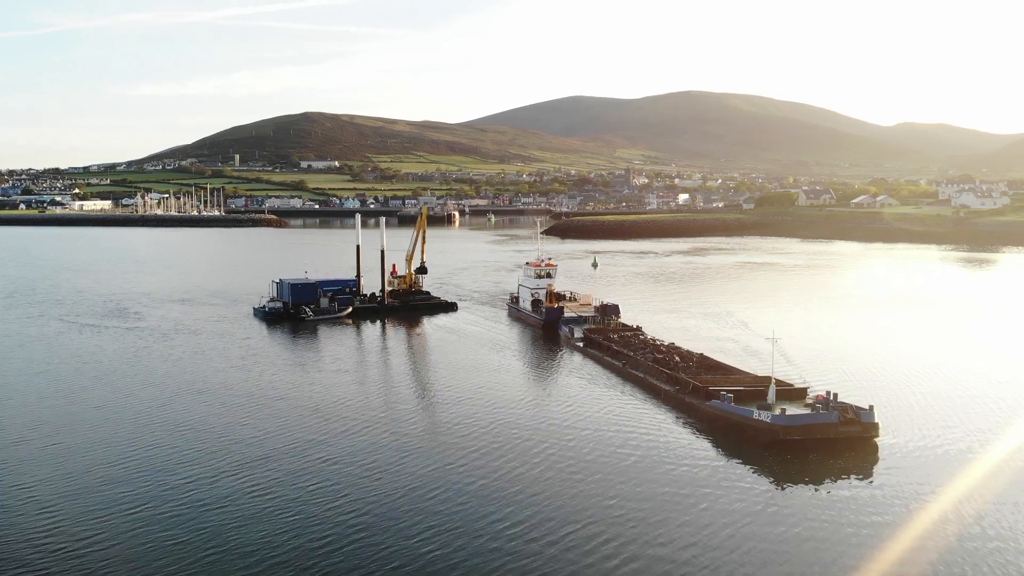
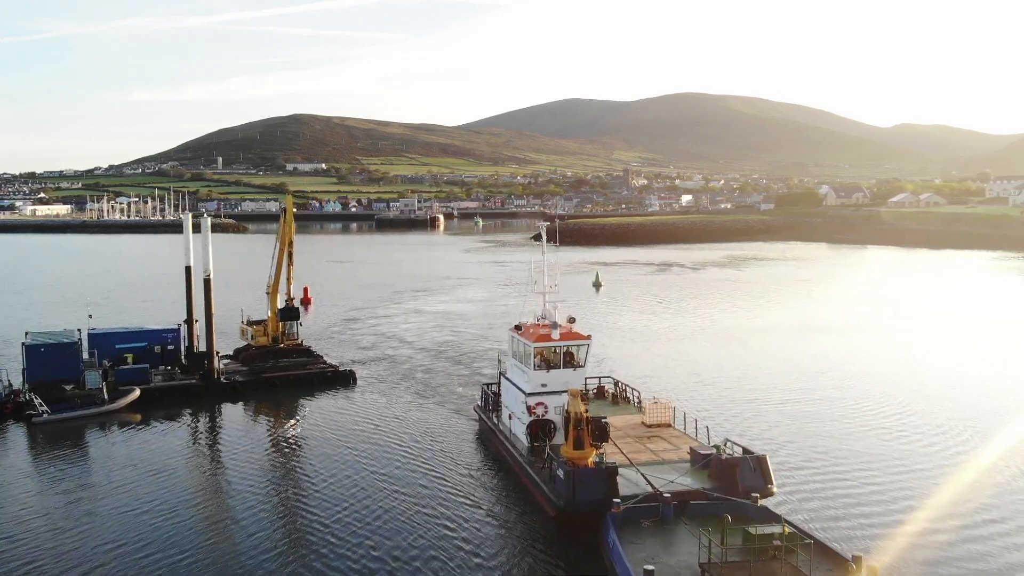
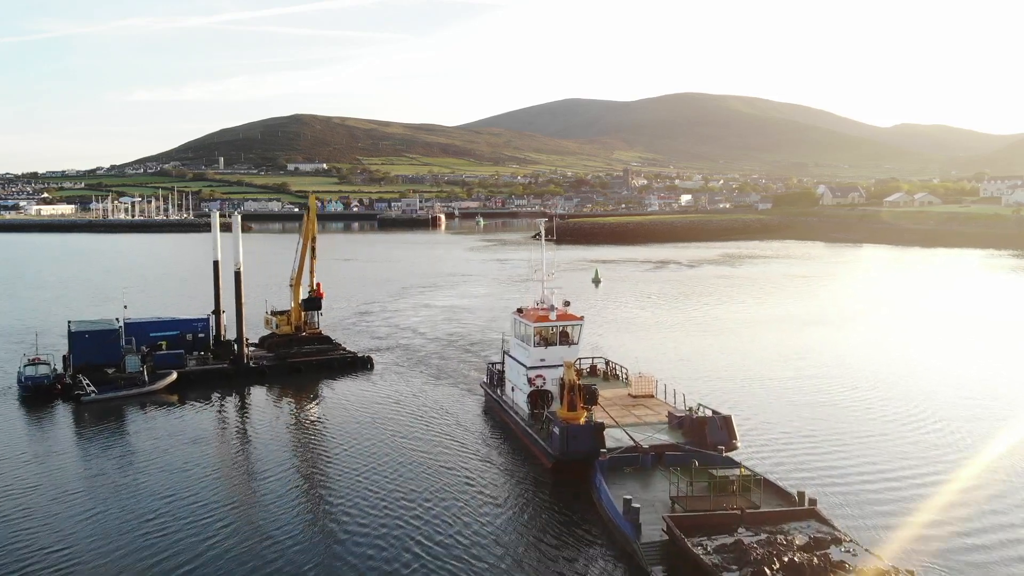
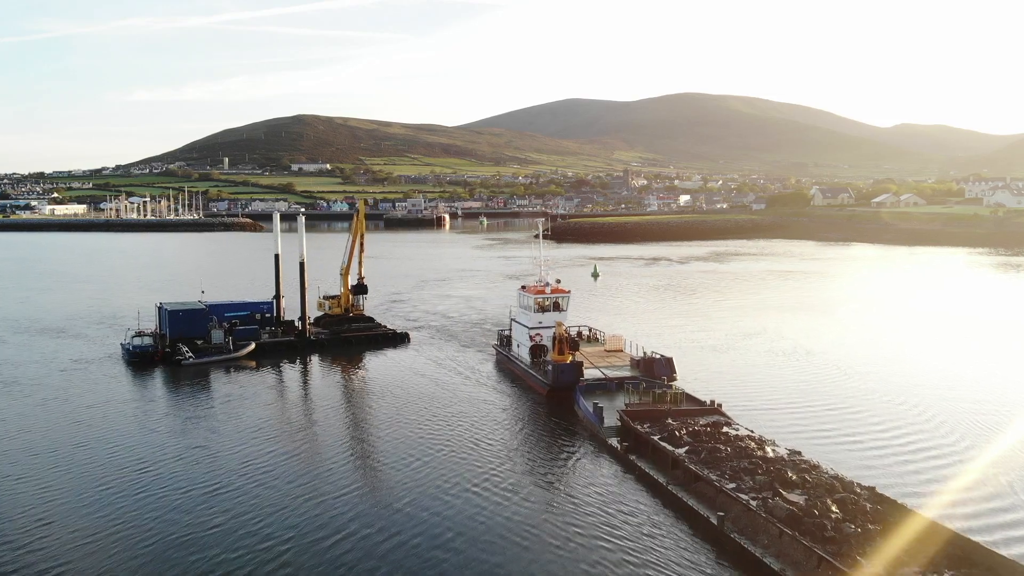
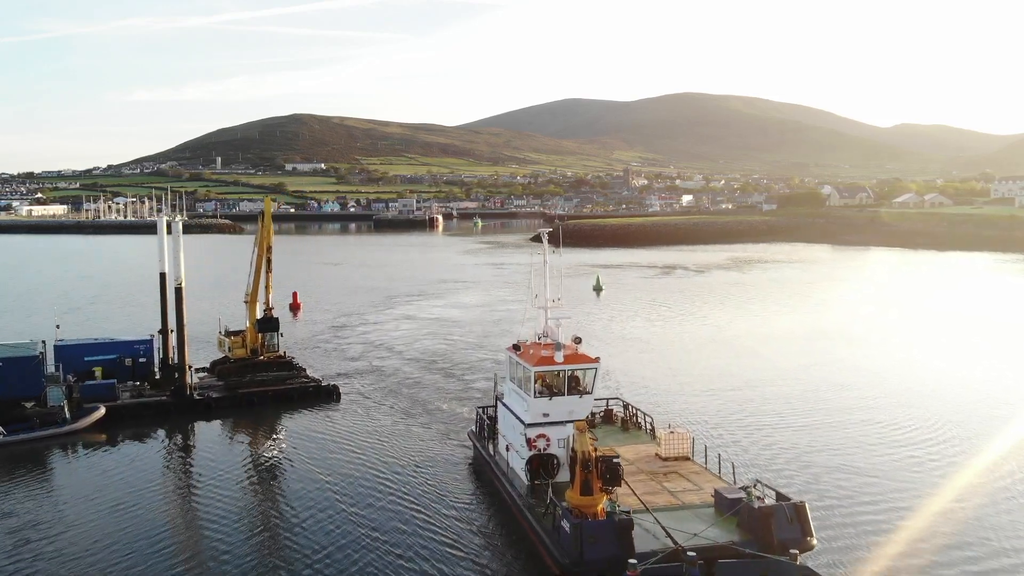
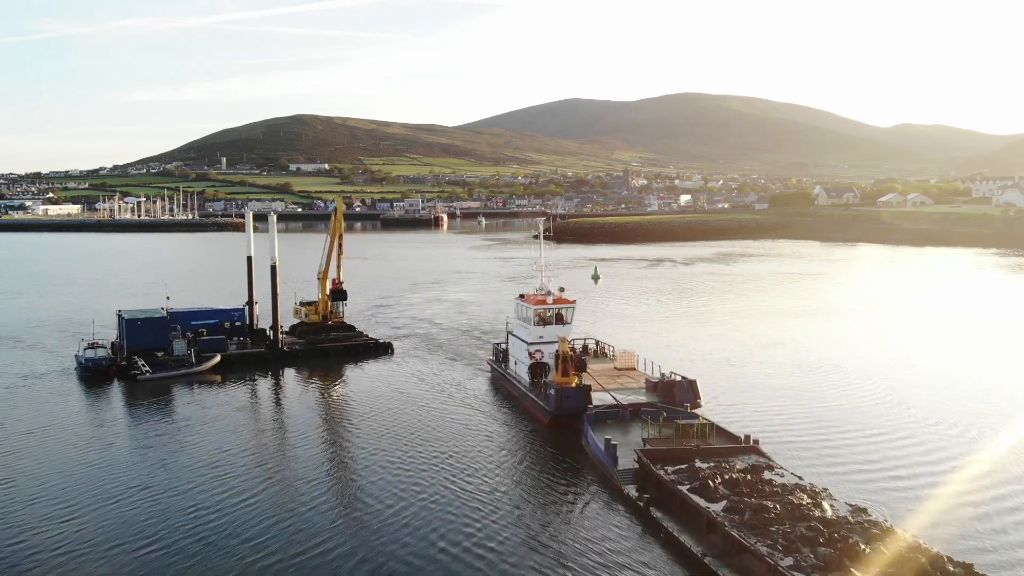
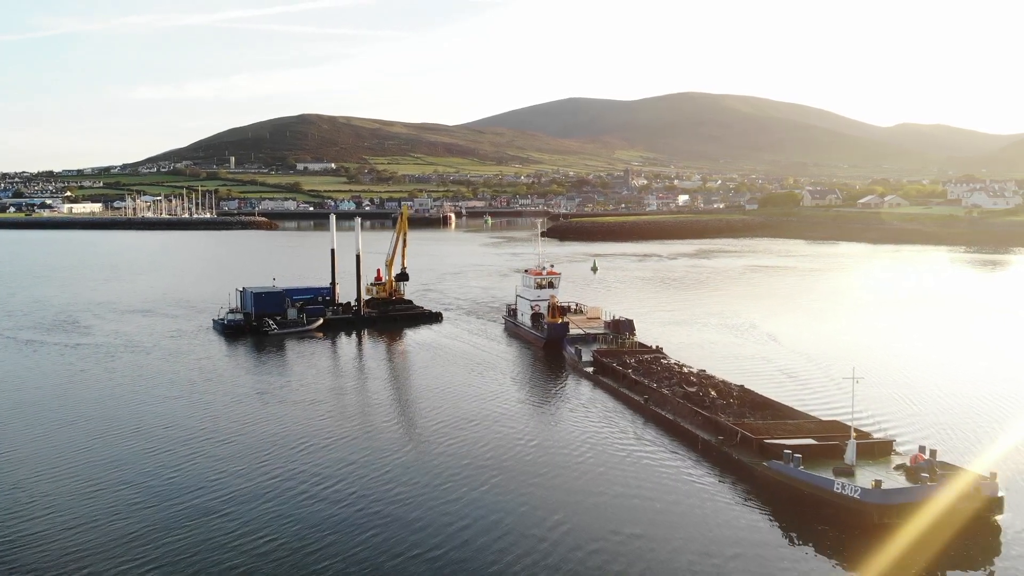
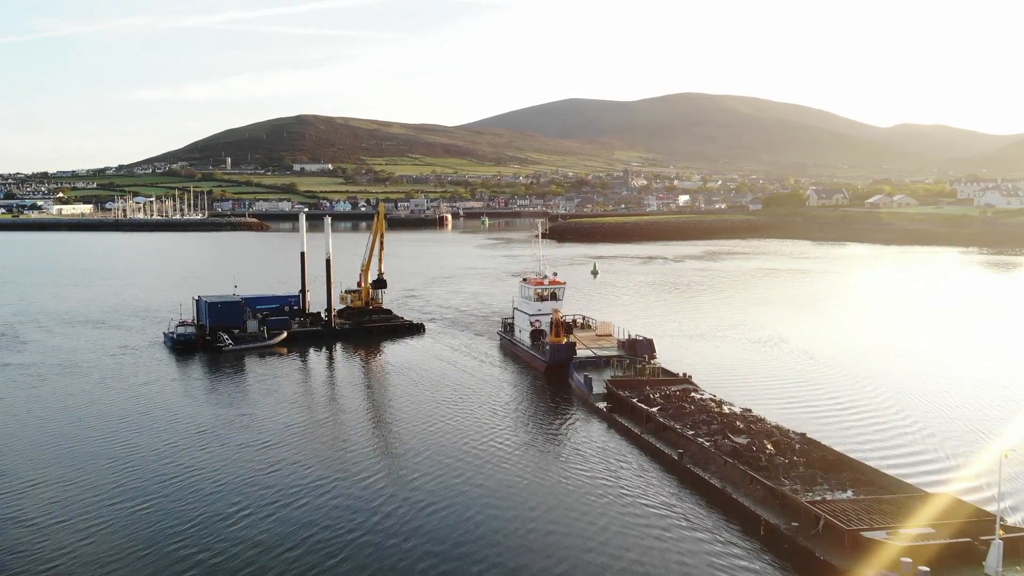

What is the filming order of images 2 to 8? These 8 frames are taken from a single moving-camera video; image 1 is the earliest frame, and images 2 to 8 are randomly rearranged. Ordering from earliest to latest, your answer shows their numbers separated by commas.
7, 8, 4, 6, 3, 2, 5
